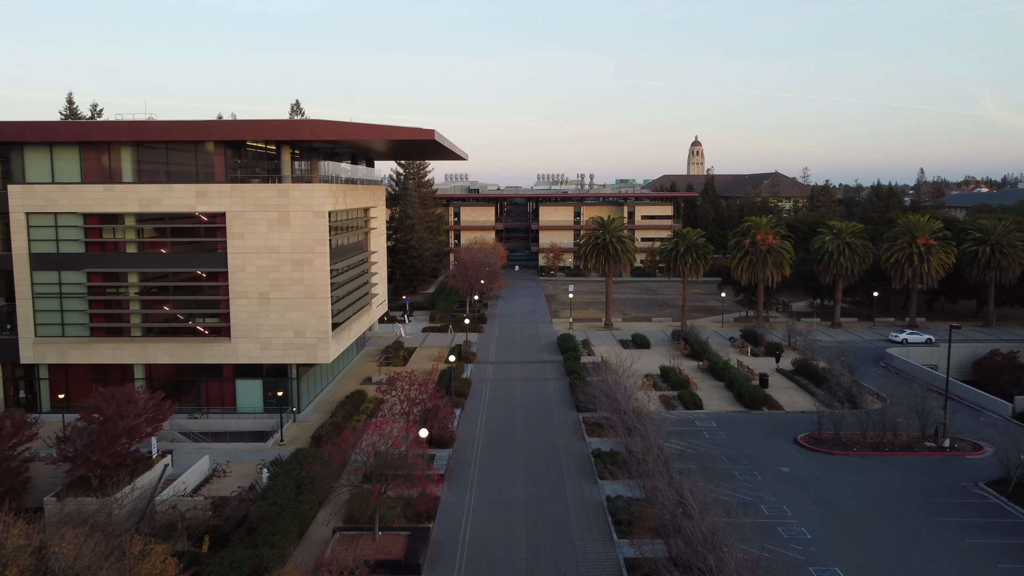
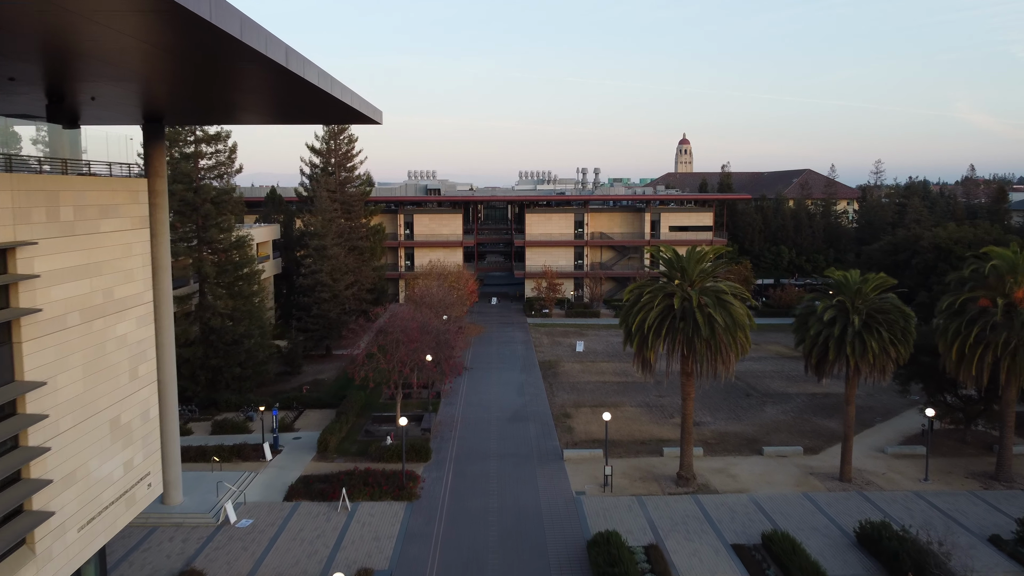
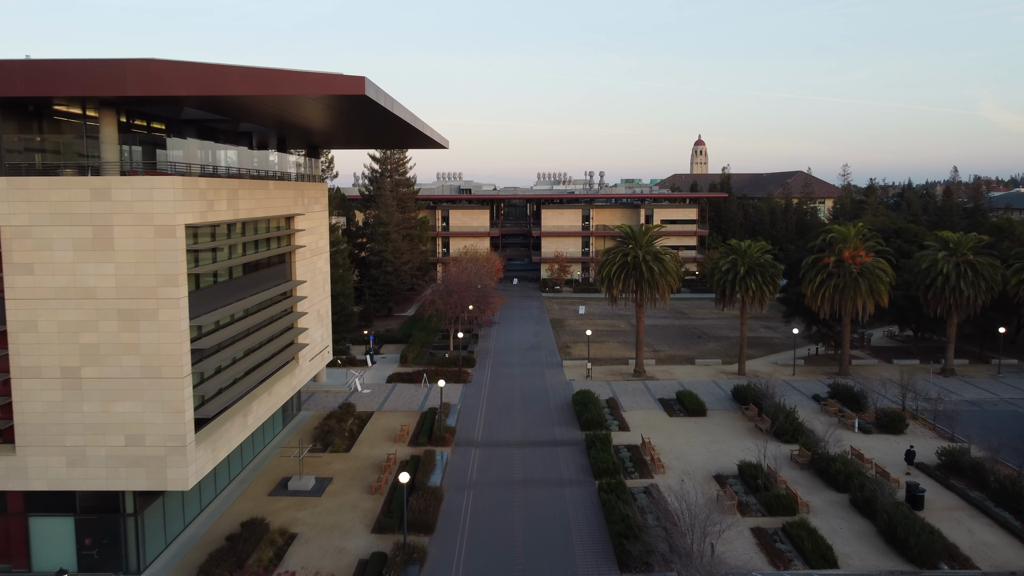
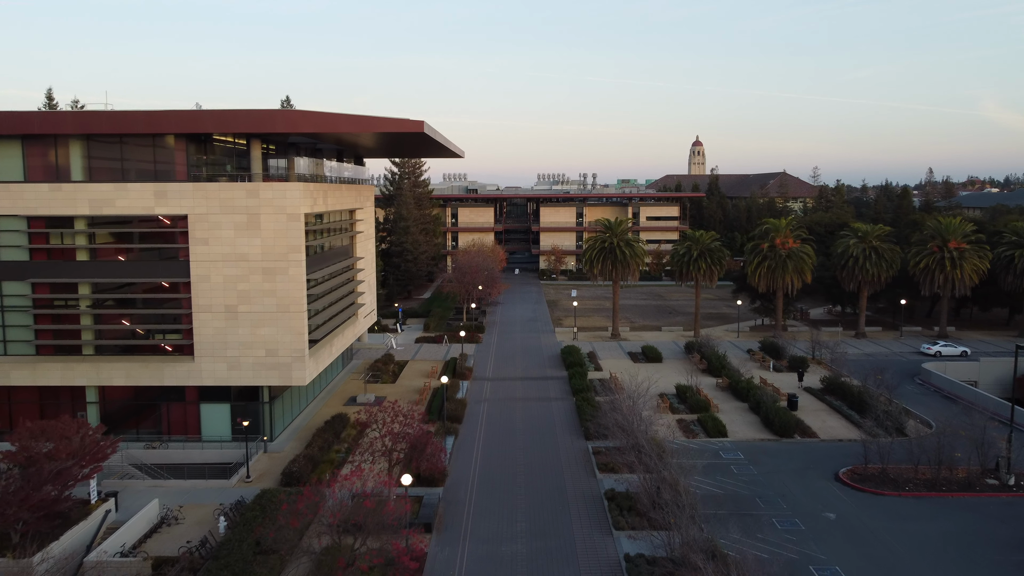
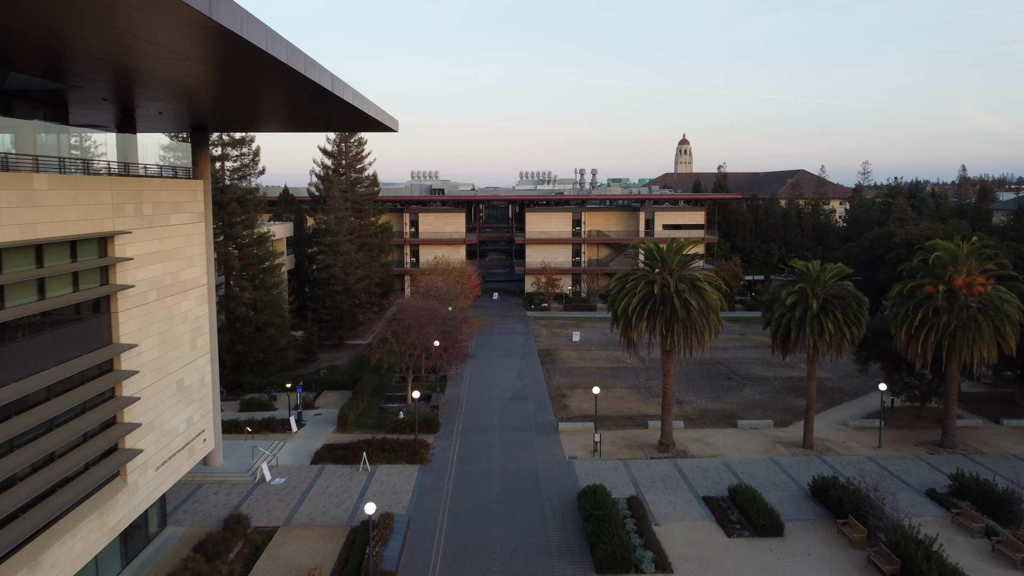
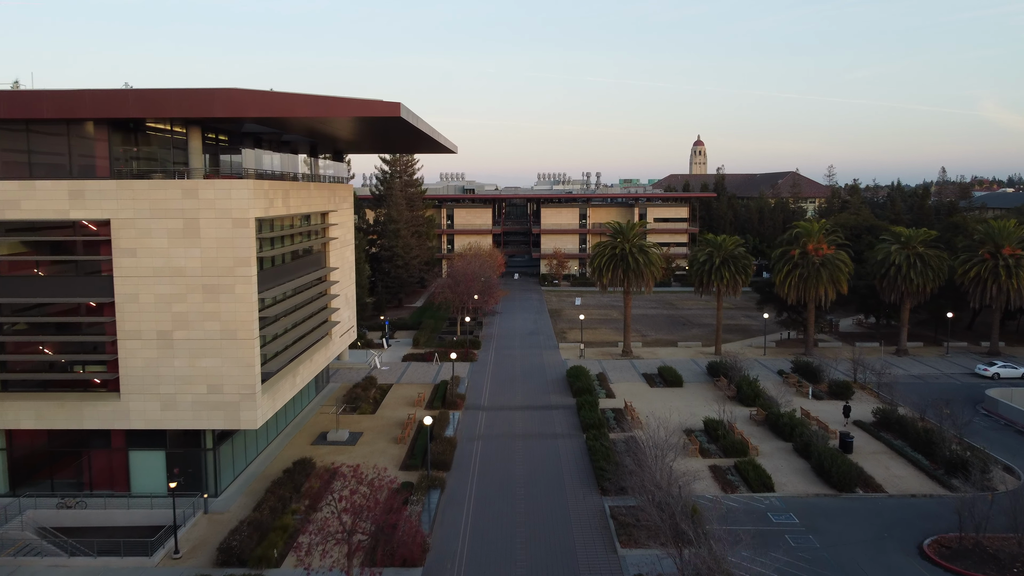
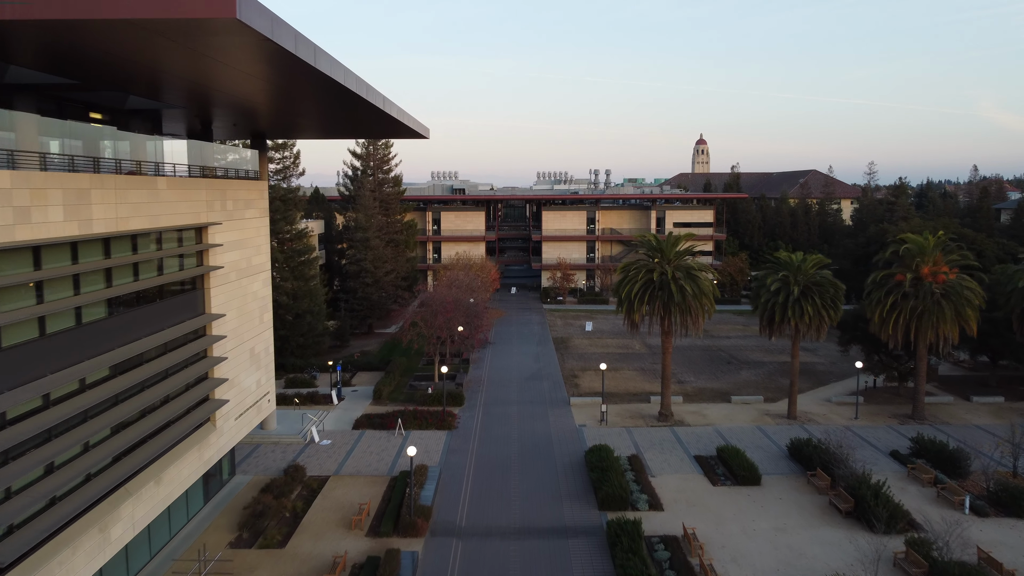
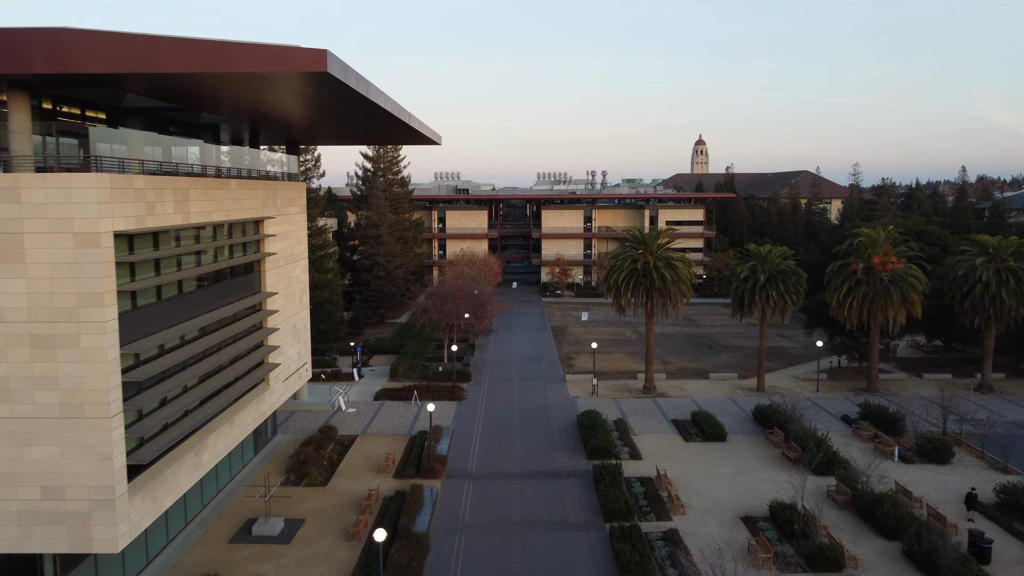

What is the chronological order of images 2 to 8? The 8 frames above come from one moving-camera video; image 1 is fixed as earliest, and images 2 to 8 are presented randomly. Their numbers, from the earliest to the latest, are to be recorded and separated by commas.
4, 6, 3, 8, 7, 5, 2
